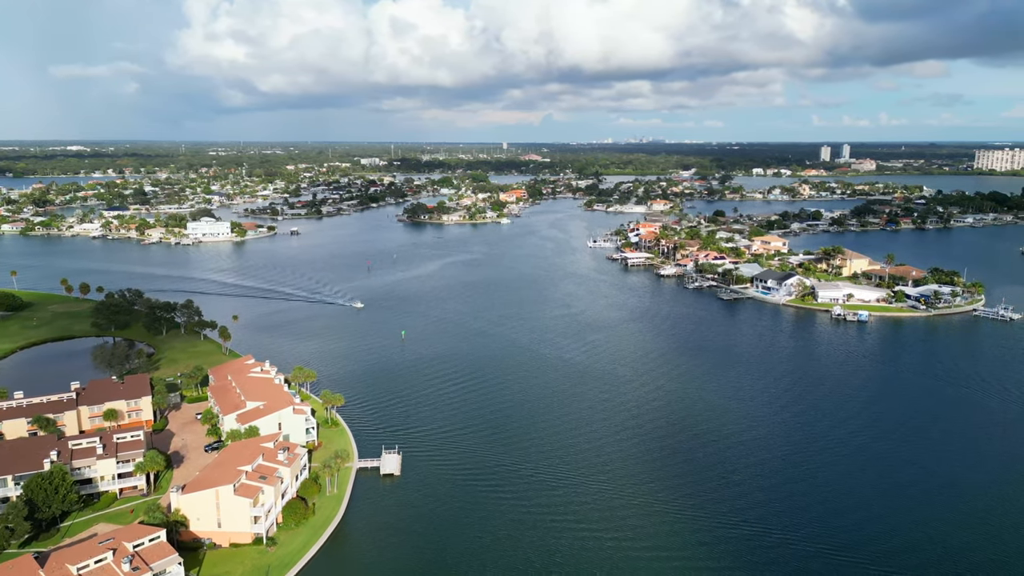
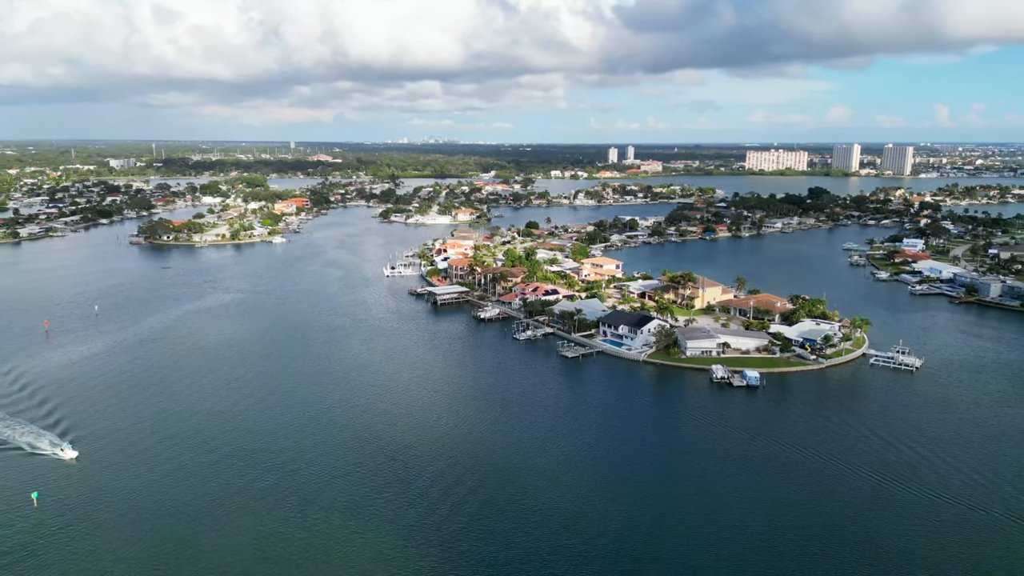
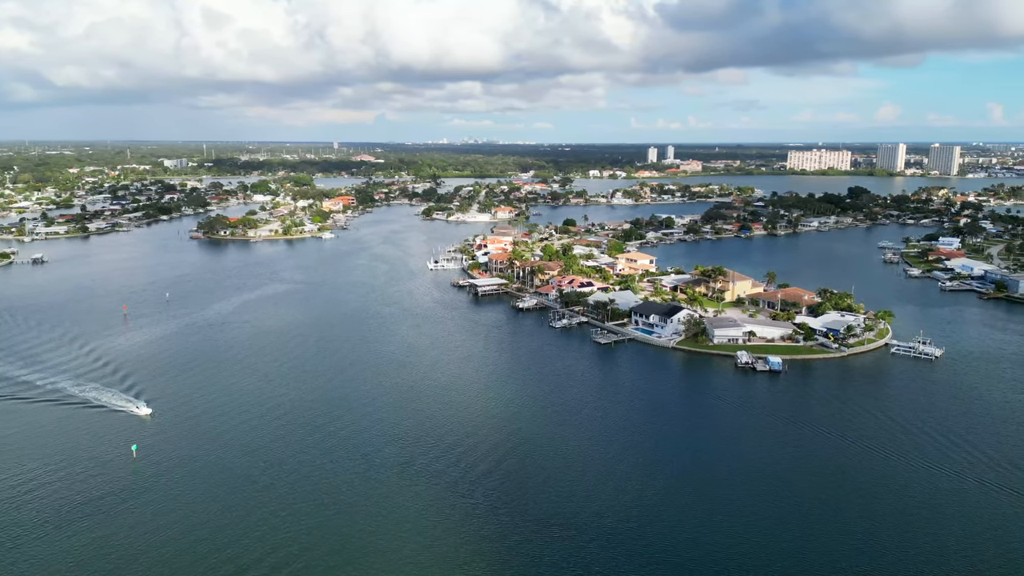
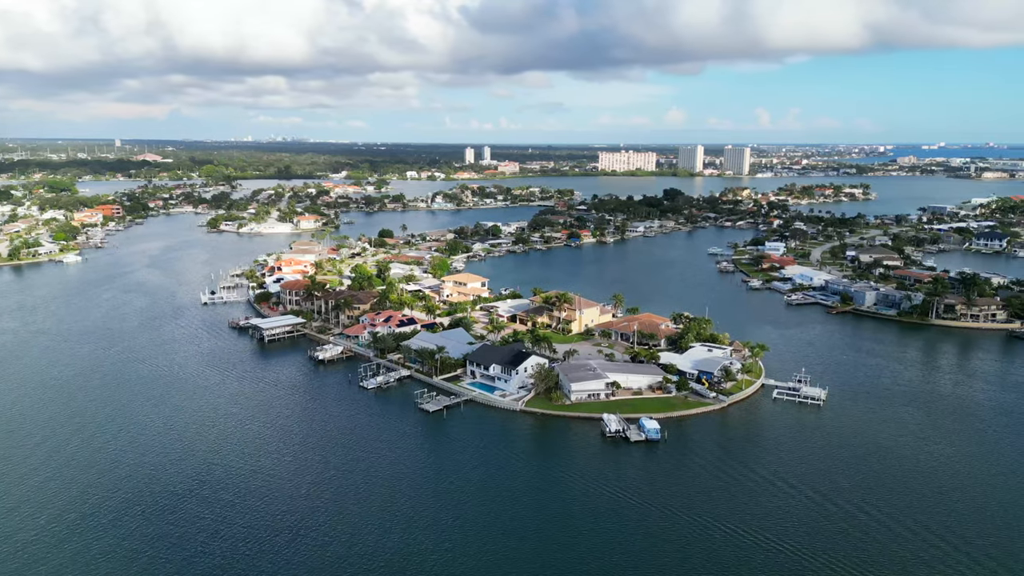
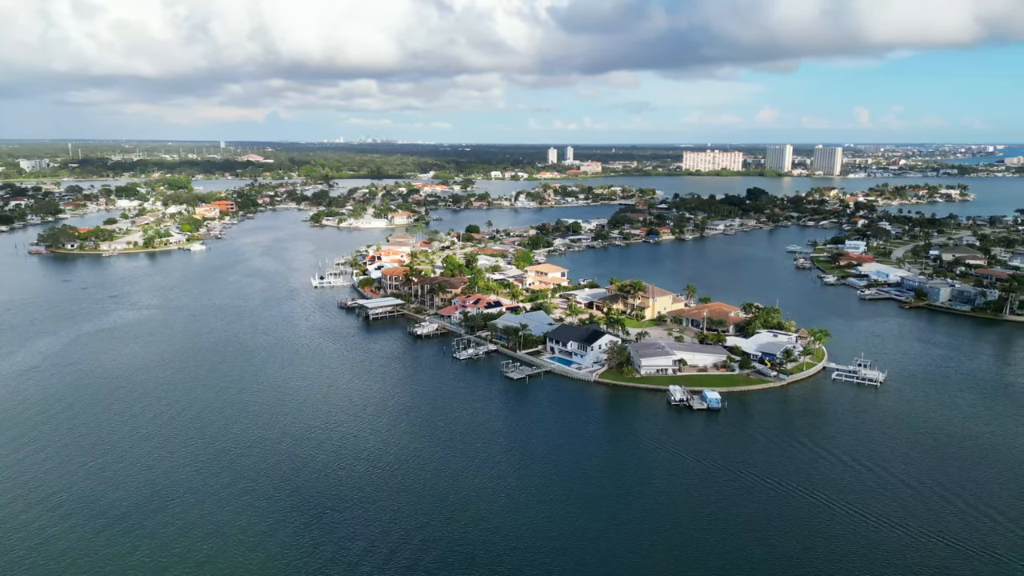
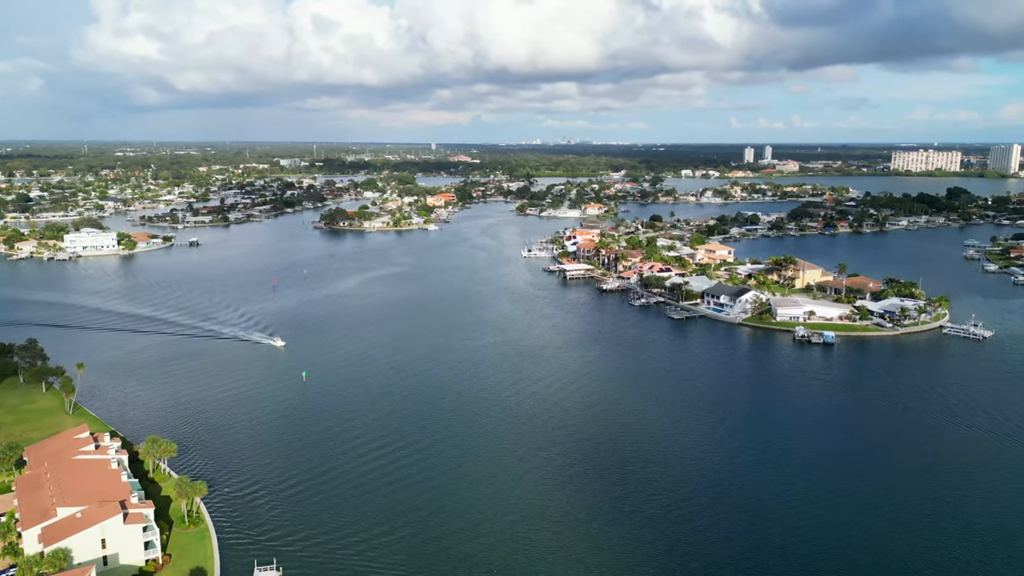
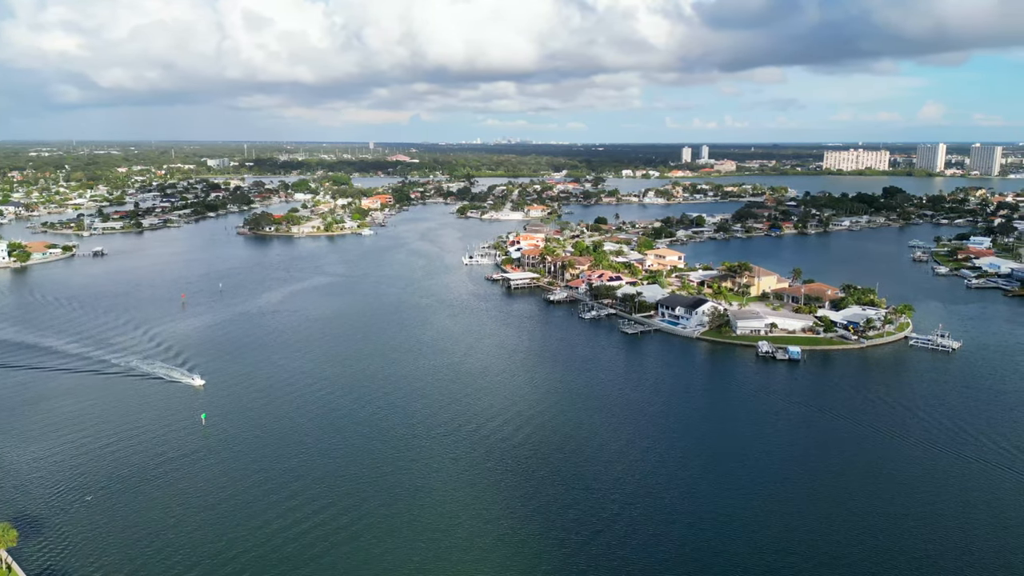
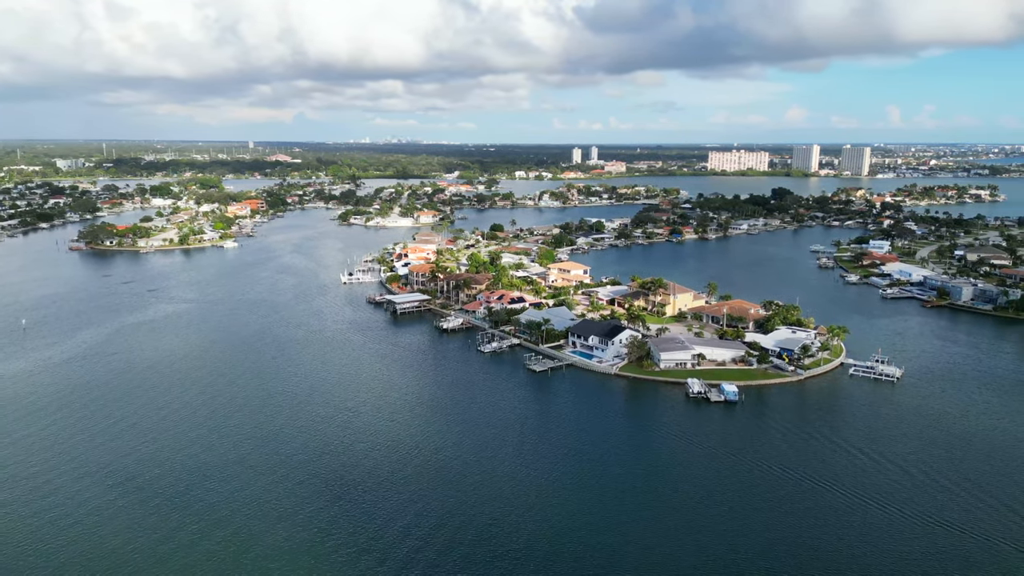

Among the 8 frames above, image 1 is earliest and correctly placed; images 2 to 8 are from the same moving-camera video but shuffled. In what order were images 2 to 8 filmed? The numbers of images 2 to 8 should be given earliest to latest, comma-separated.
6, 7, 3, 2, 8, 5, 4
